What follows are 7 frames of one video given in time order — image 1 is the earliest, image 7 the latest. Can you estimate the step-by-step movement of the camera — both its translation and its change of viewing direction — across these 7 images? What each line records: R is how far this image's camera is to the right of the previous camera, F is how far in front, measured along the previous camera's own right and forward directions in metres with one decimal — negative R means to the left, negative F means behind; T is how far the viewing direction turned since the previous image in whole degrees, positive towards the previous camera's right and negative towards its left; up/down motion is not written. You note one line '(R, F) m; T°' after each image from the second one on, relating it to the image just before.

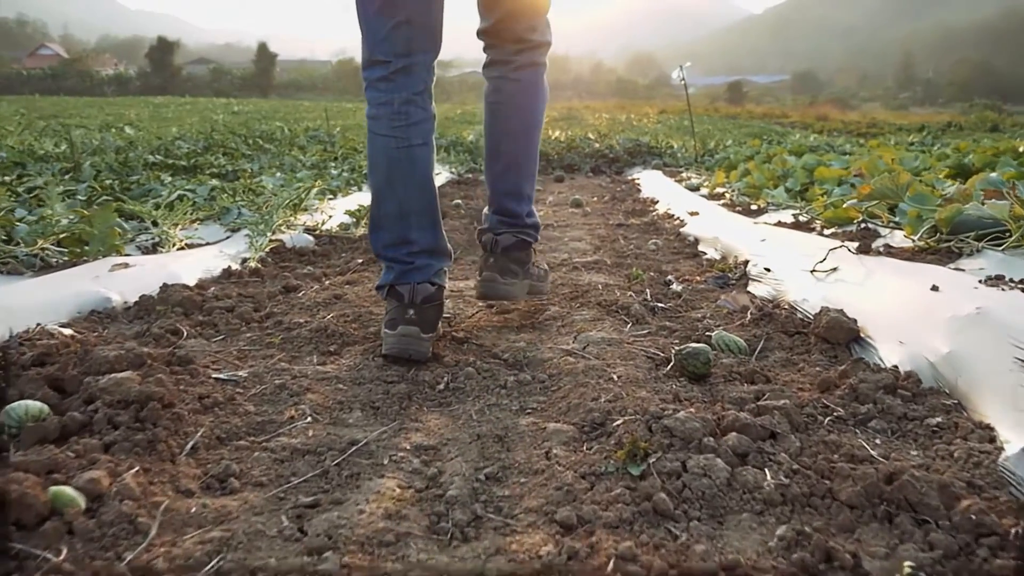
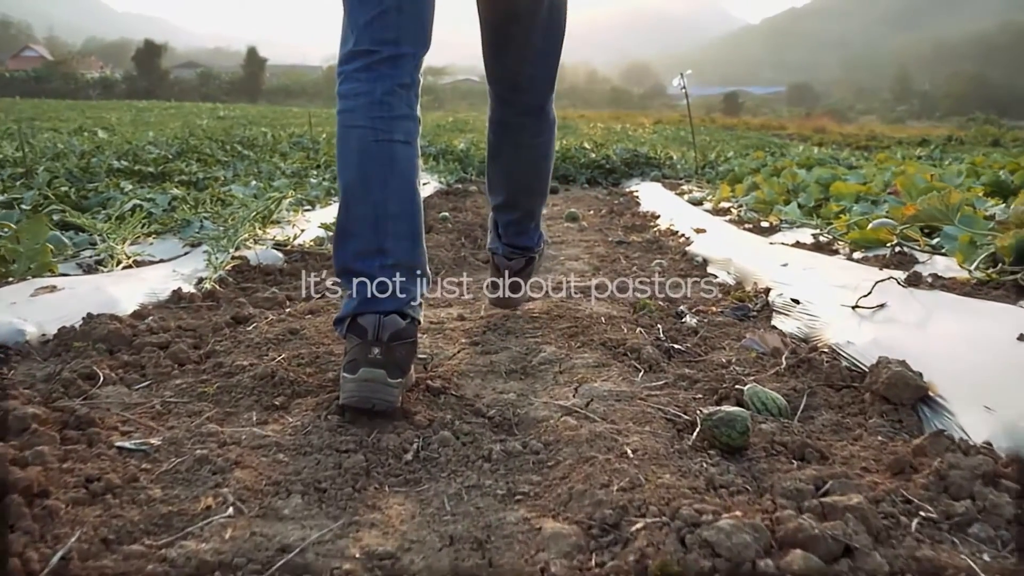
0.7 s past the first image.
(0.0, +0.3) m; +1°
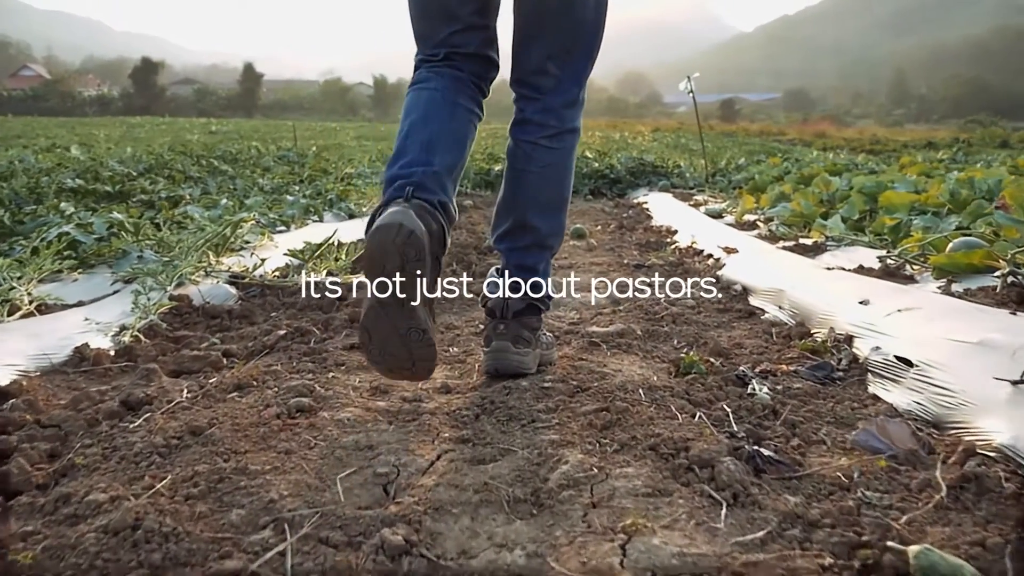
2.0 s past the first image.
(0.0, +0.6) m; 0°
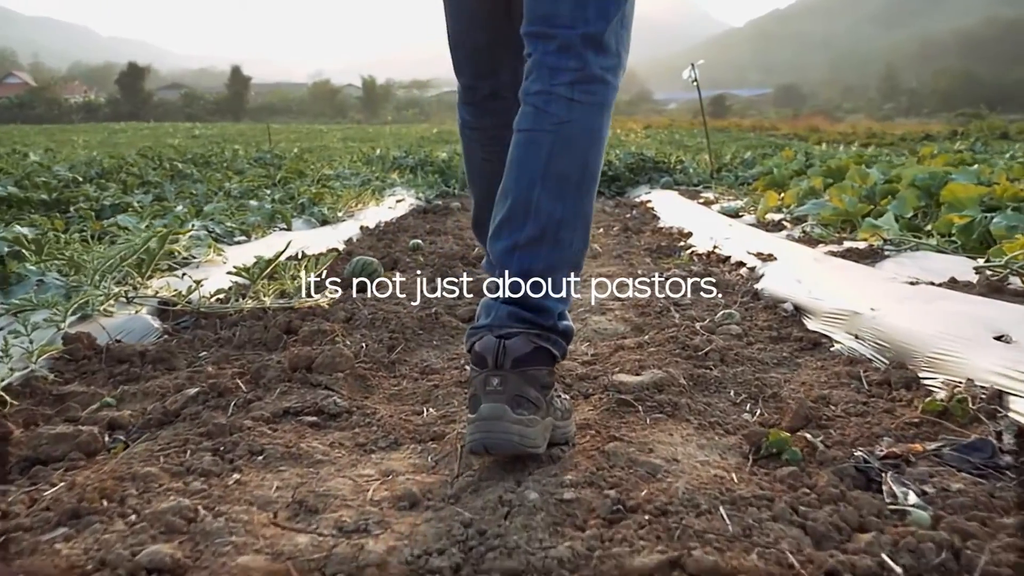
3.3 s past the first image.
(0.0, +0.6) m; +1°
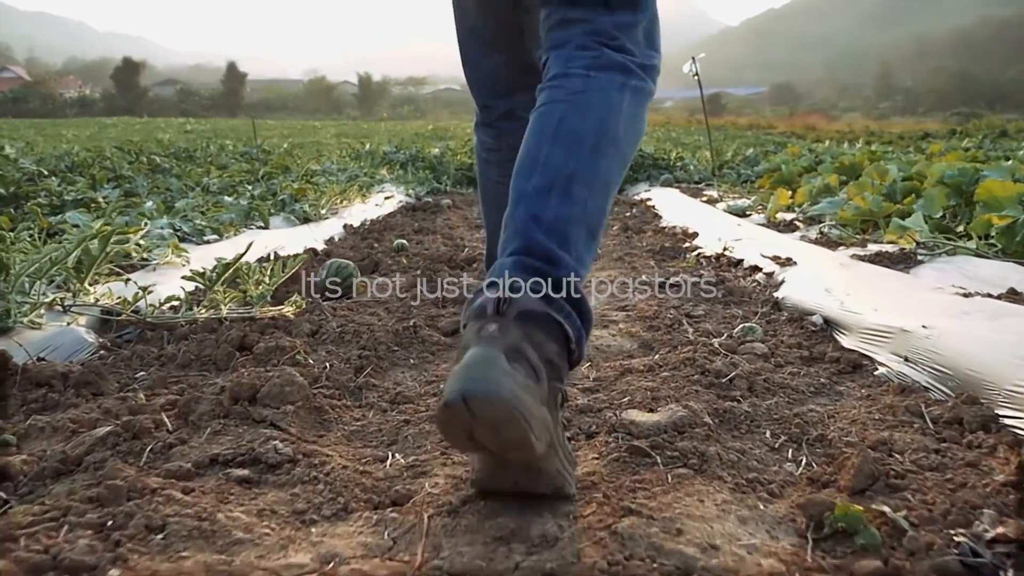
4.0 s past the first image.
(0.0, +0.3) m; 0°
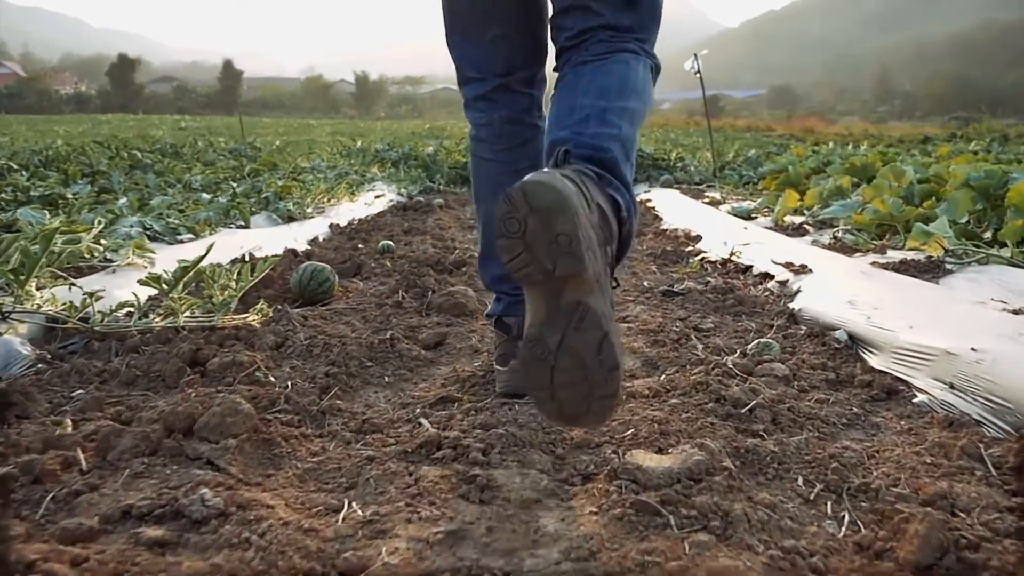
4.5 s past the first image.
(0.0, +0.2) m; 0°
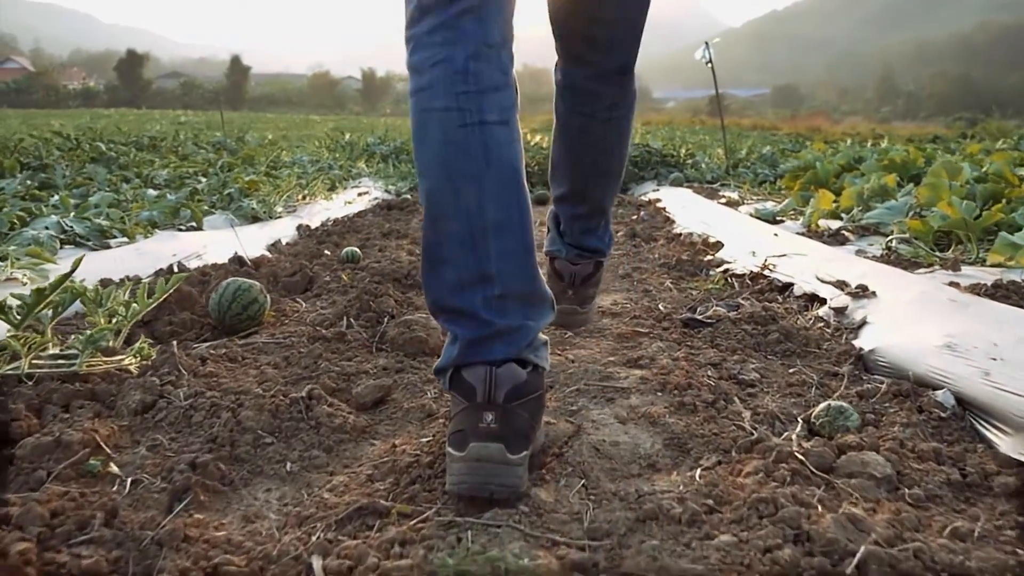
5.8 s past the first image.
(+0.1, +0.6) m; 0°
